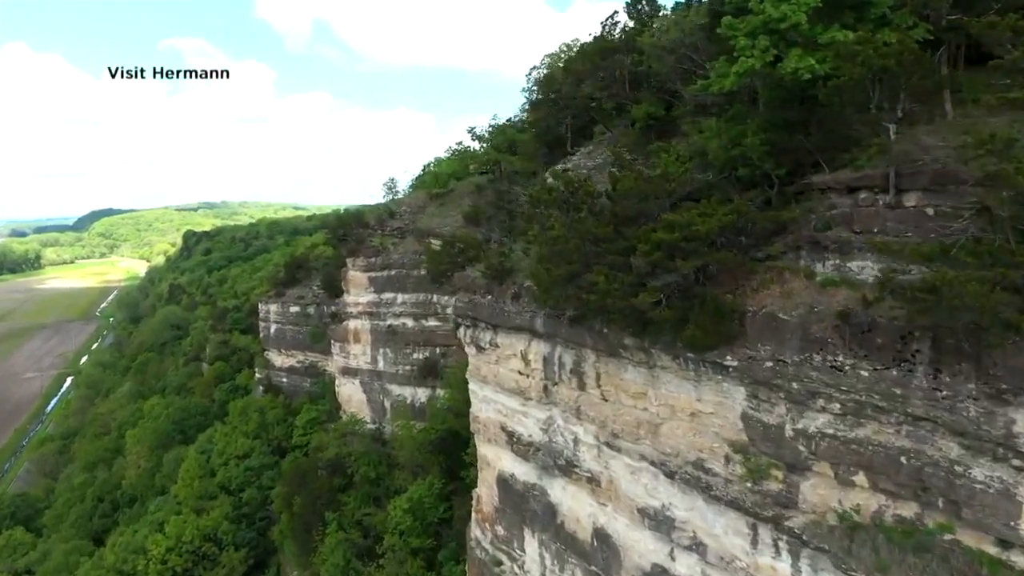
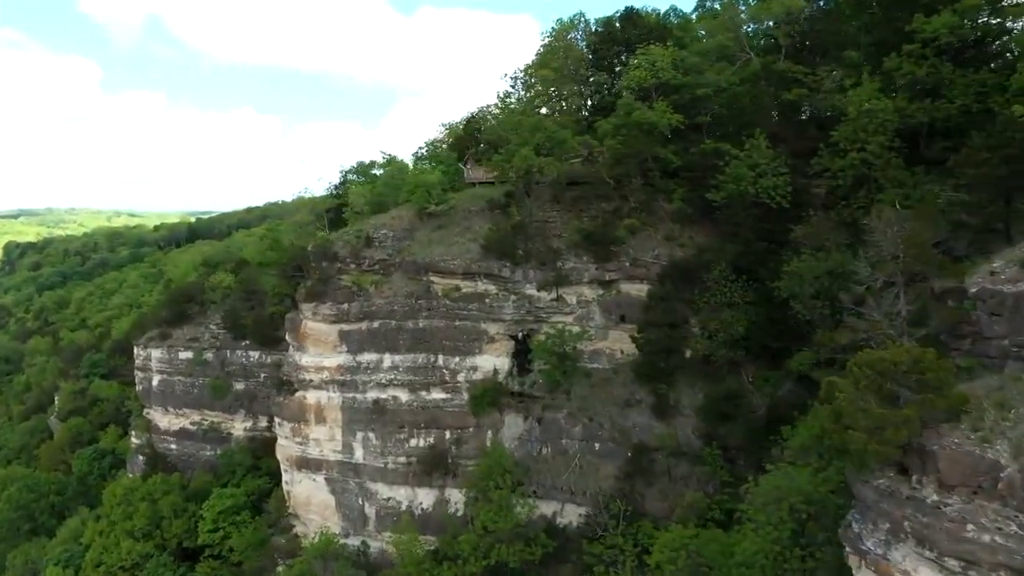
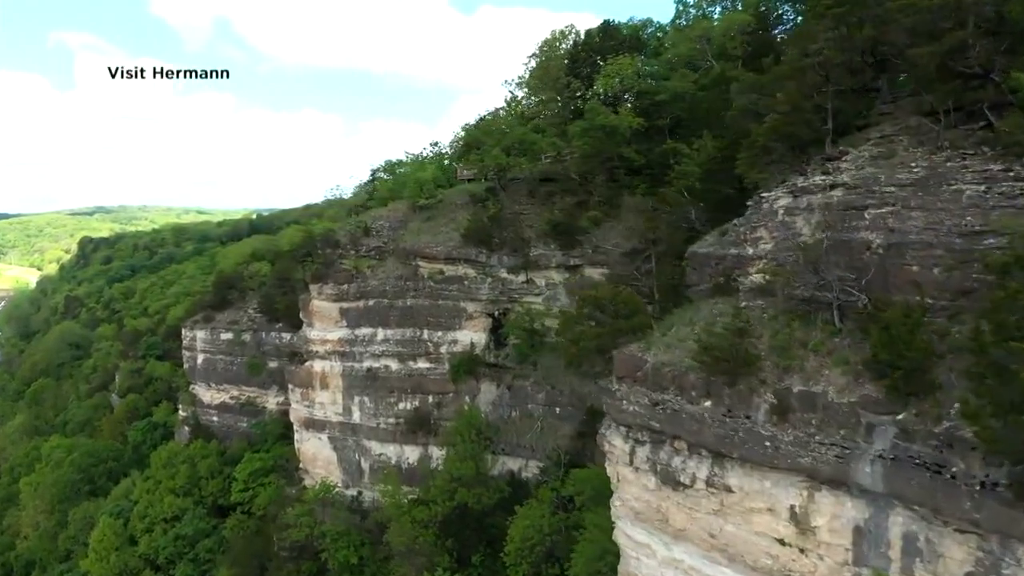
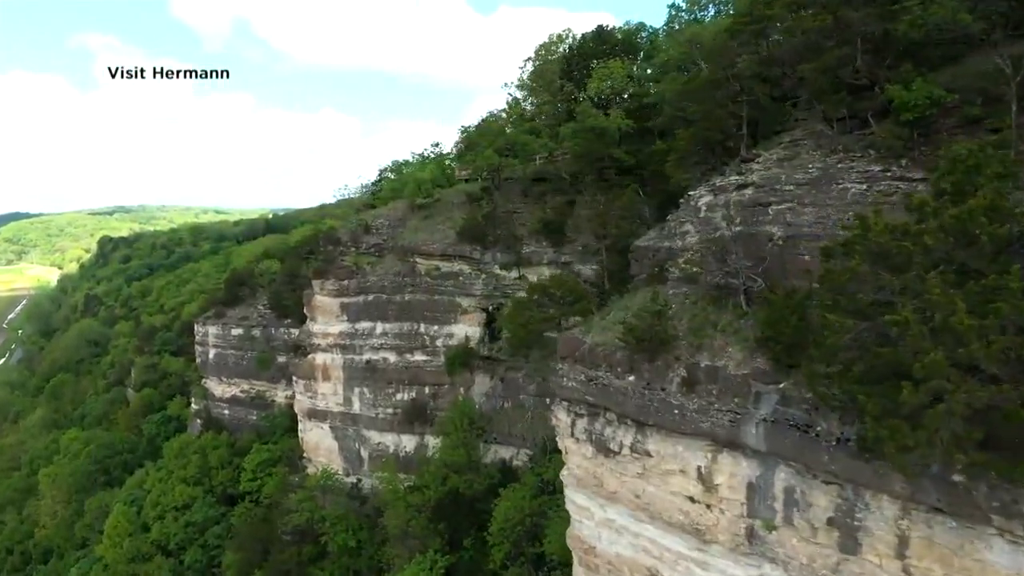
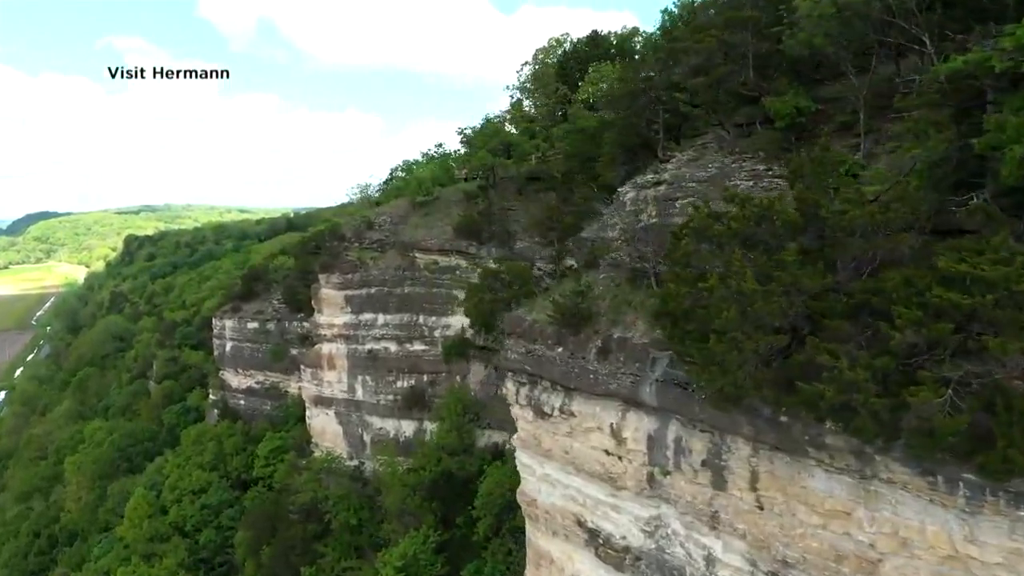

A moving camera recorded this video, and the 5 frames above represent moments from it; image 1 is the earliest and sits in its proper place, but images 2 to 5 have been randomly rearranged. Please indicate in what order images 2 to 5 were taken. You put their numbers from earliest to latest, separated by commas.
5, 4, 3, 2
